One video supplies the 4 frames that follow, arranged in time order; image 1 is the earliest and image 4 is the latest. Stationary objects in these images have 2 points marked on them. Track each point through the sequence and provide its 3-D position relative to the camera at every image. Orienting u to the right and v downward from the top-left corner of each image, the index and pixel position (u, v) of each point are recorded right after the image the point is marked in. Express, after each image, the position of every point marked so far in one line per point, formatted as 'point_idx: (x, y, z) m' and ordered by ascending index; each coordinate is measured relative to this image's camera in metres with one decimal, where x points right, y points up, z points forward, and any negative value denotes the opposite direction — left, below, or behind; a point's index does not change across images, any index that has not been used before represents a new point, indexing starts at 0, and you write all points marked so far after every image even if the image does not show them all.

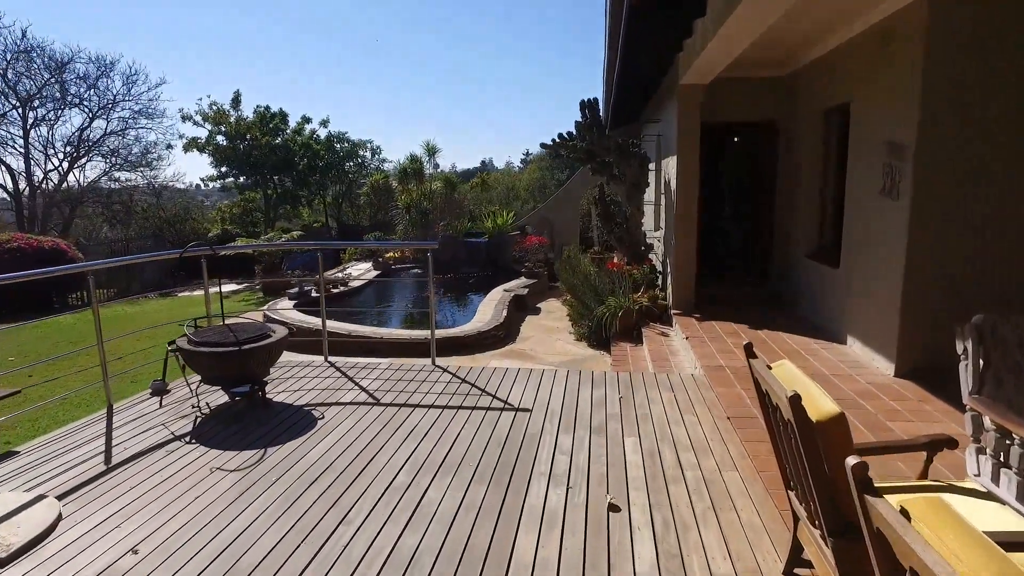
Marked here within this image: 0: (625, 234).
0: (+1.3, +0.6, +7.6) m
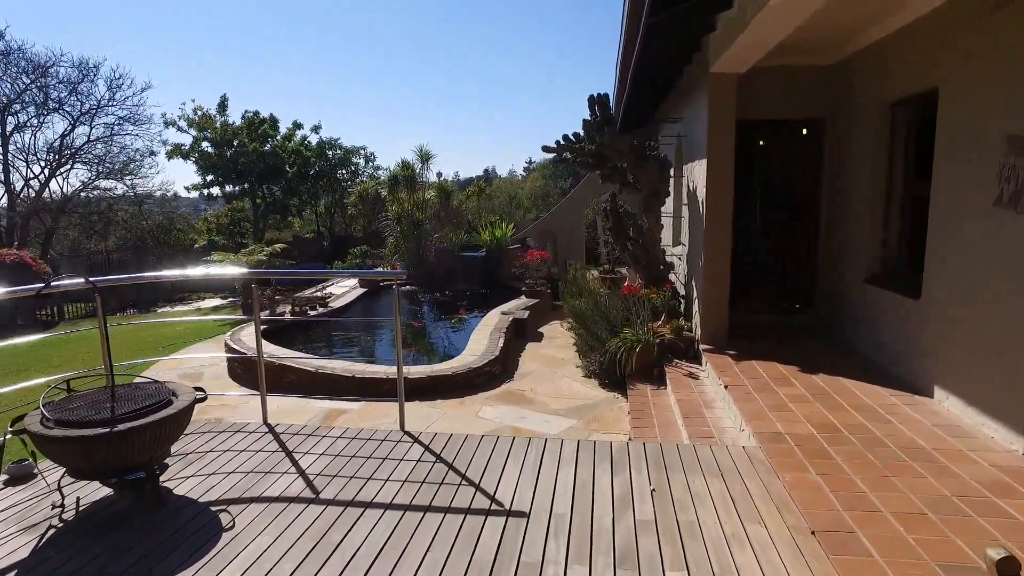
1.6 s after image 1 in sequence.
0: (+1.3, +0.3, +6.5) m
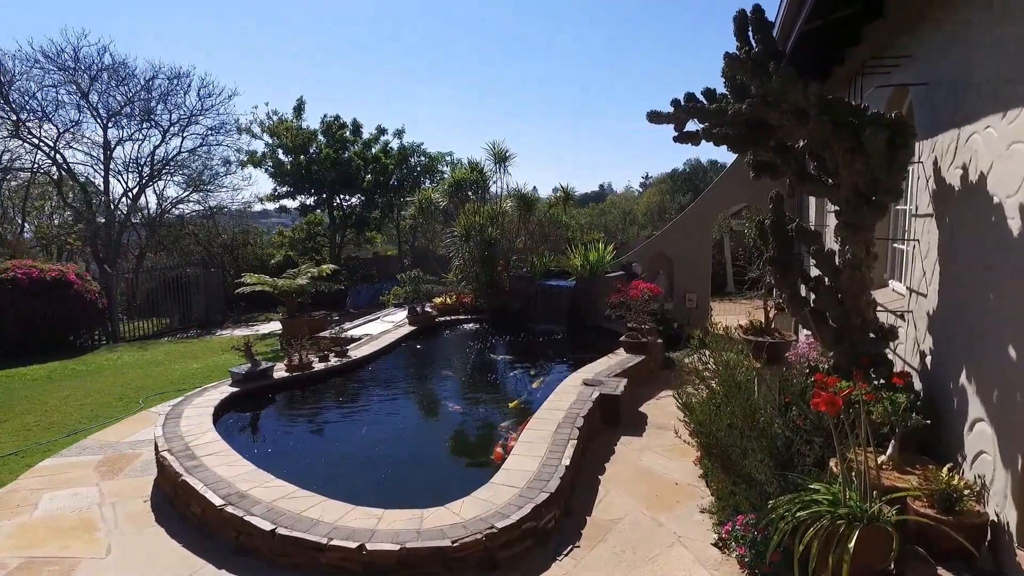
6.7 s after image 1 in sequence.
0: (+1.7, -0.1, +3.5) m
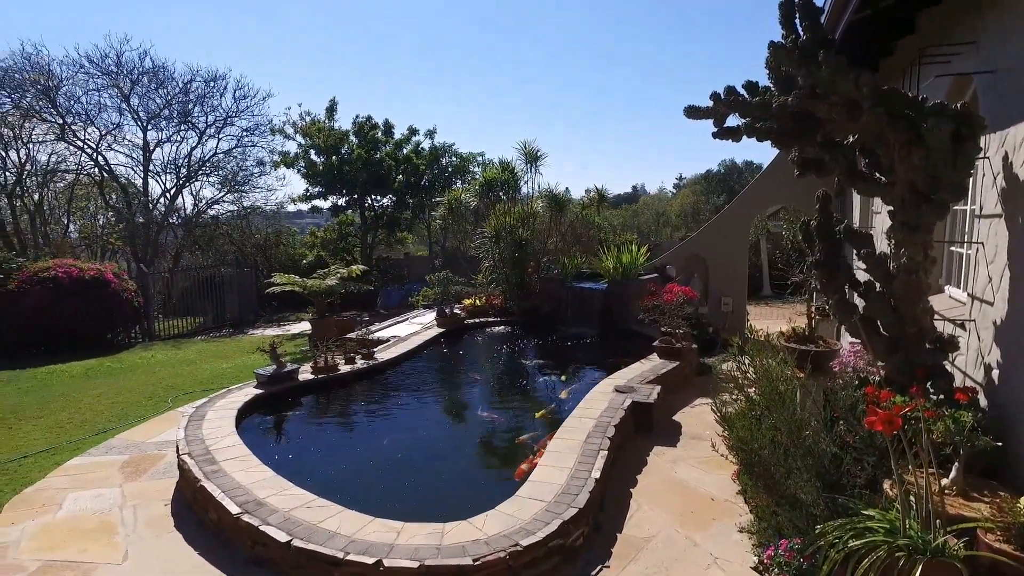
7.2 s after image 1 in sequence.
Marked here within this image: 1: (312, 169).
0: (+1.8, -0.1, +3.2) m
1: (-5.0, +3.0, +16.9) m
